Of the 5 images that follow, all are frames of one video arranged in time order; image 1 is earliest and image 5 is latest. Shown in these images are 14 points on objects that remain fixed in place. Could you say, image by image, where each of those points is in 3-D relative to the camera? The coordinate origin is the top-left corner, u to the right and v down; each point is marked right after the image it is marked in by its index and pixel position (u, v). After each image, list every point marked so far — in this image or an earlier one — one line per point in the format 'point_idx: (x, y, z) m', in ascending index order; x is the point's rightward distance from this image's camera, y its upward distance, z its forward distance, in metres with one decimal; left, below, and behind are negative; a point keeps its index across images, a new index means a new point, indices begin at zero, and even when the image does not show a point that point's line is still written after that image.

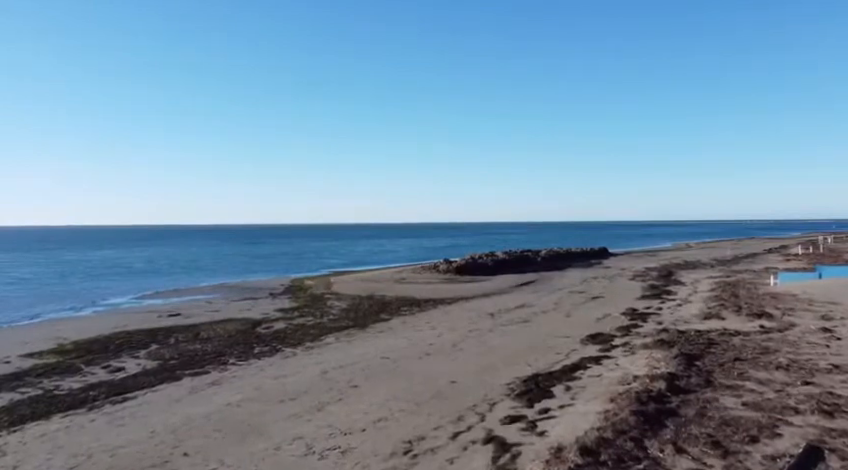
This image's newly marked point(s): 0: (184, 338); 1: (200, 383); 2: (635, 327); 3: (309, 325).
0: (-6.7, -2.9, +15.9) m
1: (-4.4, -2.9, +11.2) m
2: (+5.5, -2.4, +14.9) m
3: (-3.6, -2.8, +17.9) m
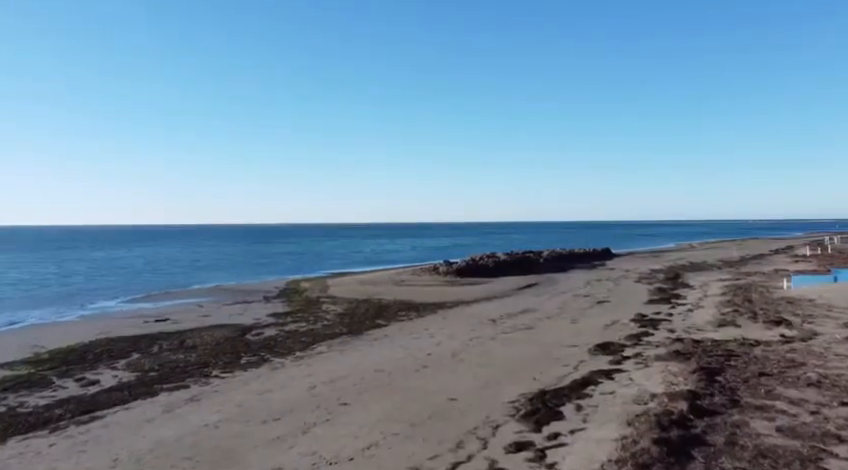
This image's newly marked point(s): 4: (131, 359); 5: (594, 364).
0: (-6.8, -3.0, +15.1) m
1: (-4.5, -3.0, +10.3) m
2: (+5.5, -2.5, +14.1) m
3: (-3.6, -2.9, +17.0) m
4: (-7.1, -3.0, +13.8) m
5: (+3.4, -2.6, +11.6) m
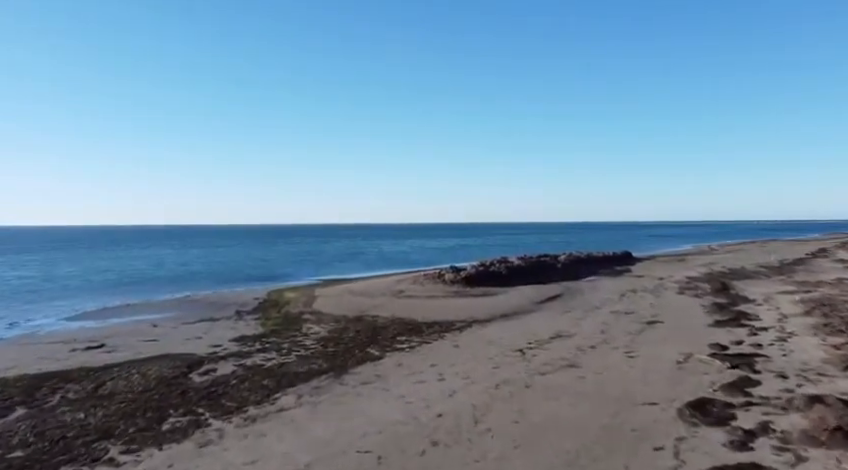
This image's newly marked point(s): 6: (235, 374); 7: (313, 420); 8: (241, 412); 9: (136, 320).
0: (-6.6, -3.0, +10.8) m
1: (-4.3, -3.1, +6.0) m
2: (+5.6, -2.6, +9.8) m
3: (-3.5, -3.0, +12.7) m
4: (-7.0, -3.1, +9.5) m
5: (+3.6, -2.7, +7.3) m
6: (-4.1, -3.0, +12.4) m
7: (-1.8, -3.0, +9.2) m
8: (-3.1, -3.0, +9.8) m
9: (-10.1, -3.0, +20.0) m
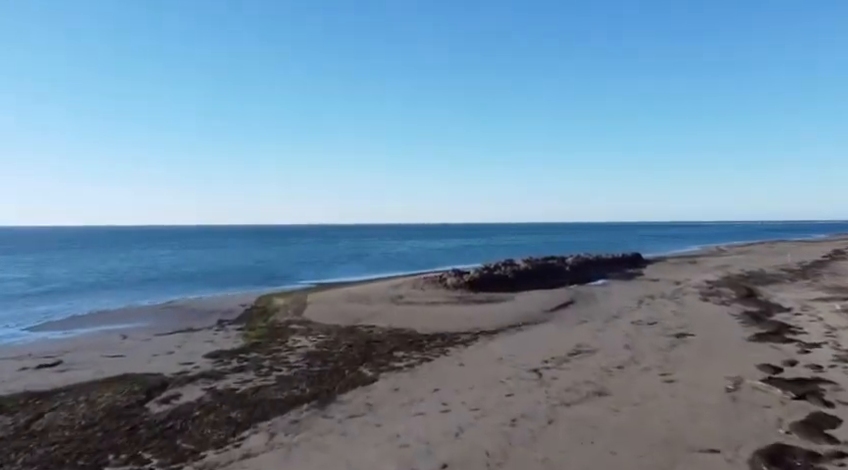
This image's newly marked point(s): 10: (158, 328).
0: (-6.6, -3.1, +8.9) m
1: (-4.3, -3.1, +4.1) m
2: (+5.6, -2.6, +7.9) m
3: (-3.5, -3.0, +10.8) m
4: (-6.9, -3.1, +7.6) m
5: (+3.6, -2.8, +5.4) m
6: (-4.1, -3.1, +10.5) m
7: (-1.8, -3.0, +7.3) m
8: (-3.1, -3.1, +7.9) m
9: (-10.1, -3.0, +18.1) m
10: (-8.6, -3.0, +18.4) m
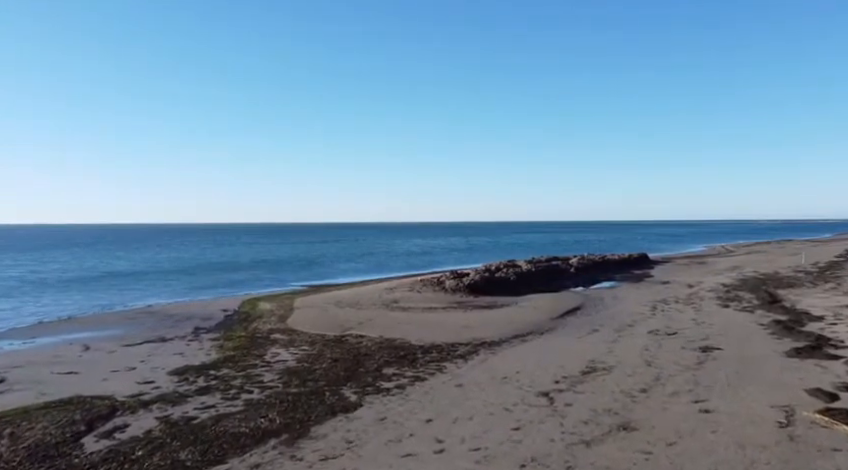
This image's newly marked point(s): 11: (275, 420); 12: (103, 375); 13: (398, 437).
0: (-6.8, -3.1, +7.2) m
1: (-4.5, -3.1, +2.5) m
2: (+5.5, -2.7, +6.2) m
3: (-3.6, -3.1, +9.1) m
4: (-7.1, -3.2, +5.9) m
5: (+3.4, -2.8, +3.7) m
6: (-4.2, -3.1, +8.8) m
7: (-1.9, -3.0, +5.6) m
8: (-3.3, -3.1, +6.2) m
9: (-10.2, -3.0, +16.4) m
10: (-8.7, -3.0, +16.8) m
11: (-2.4, -3.0, +9.4) m
12: (-7.1, -3.1, +12.5) m
13: (-0.4, -3.0, +8.5) m
